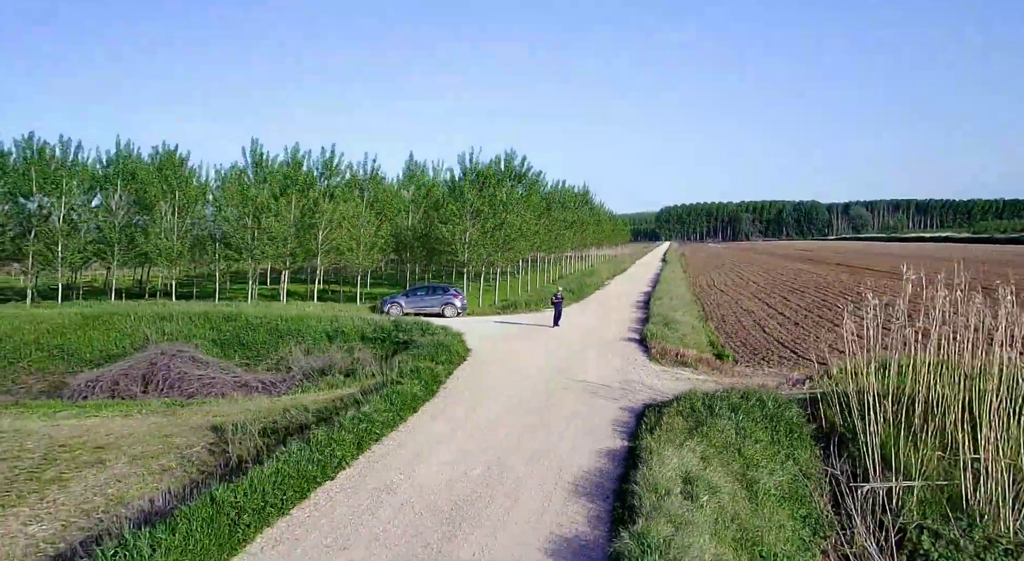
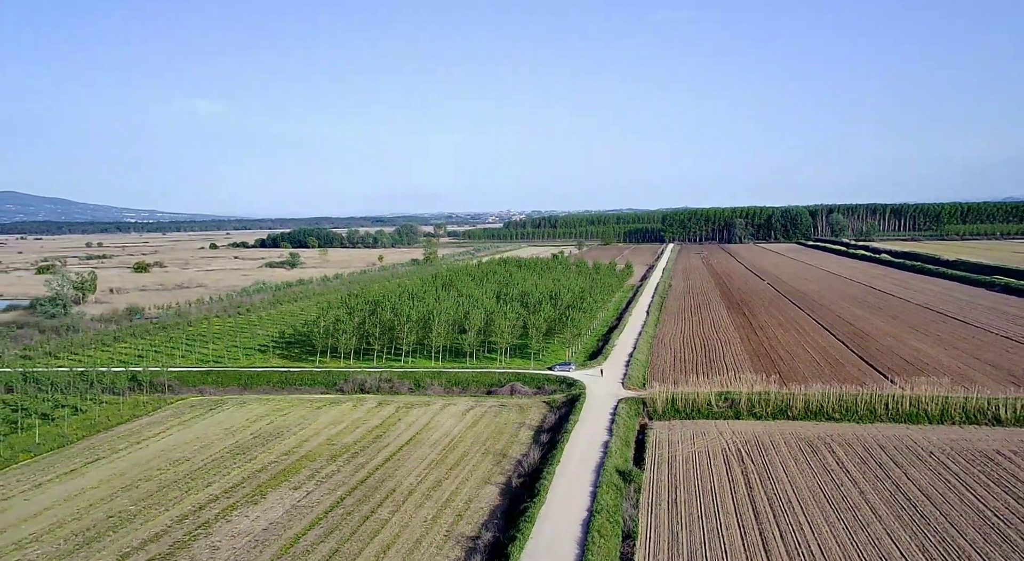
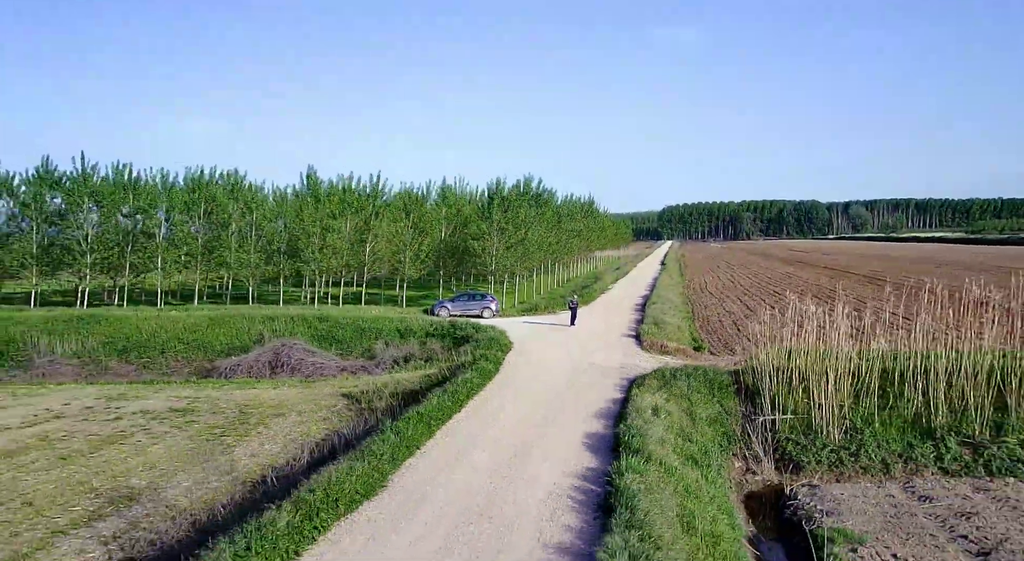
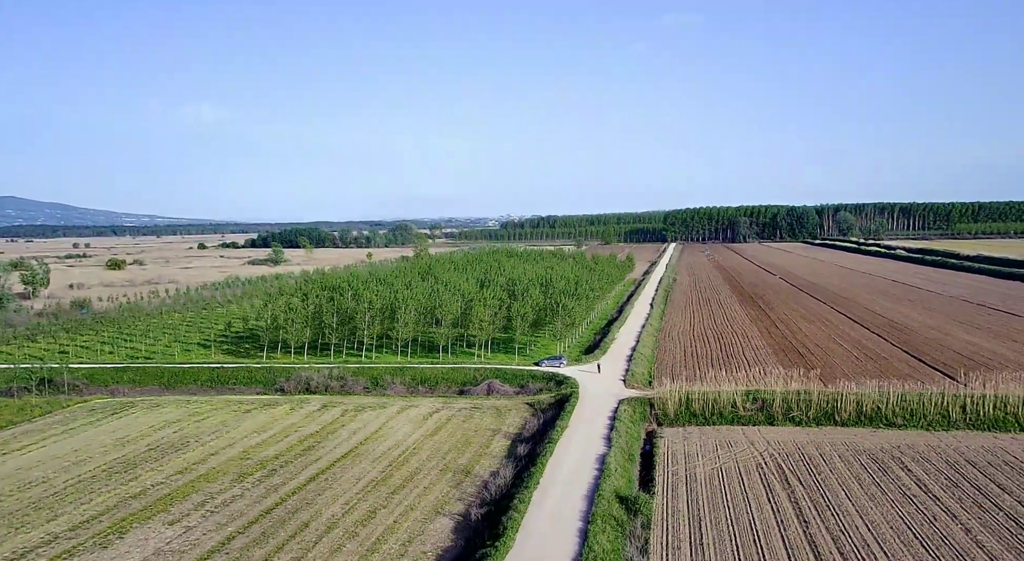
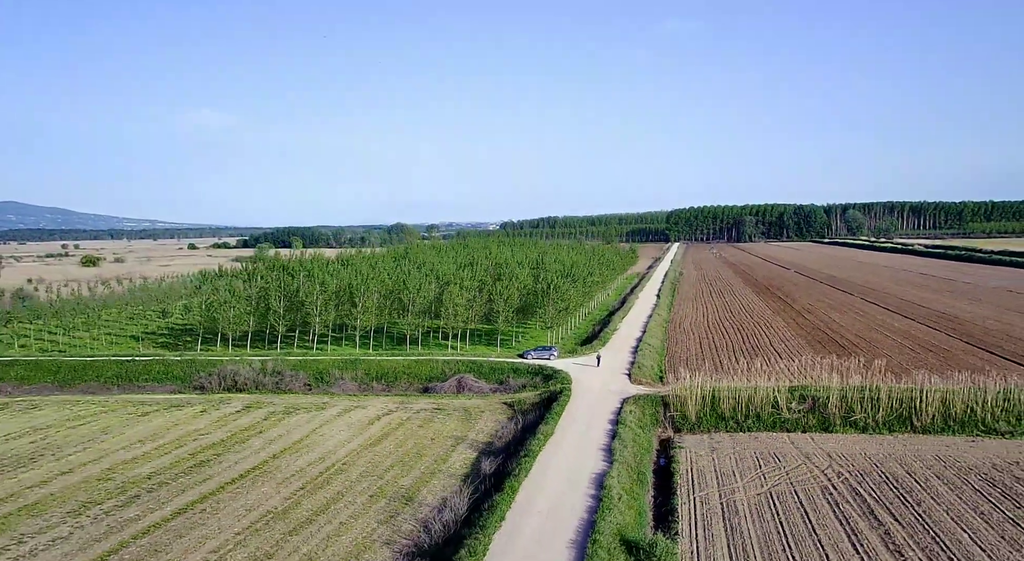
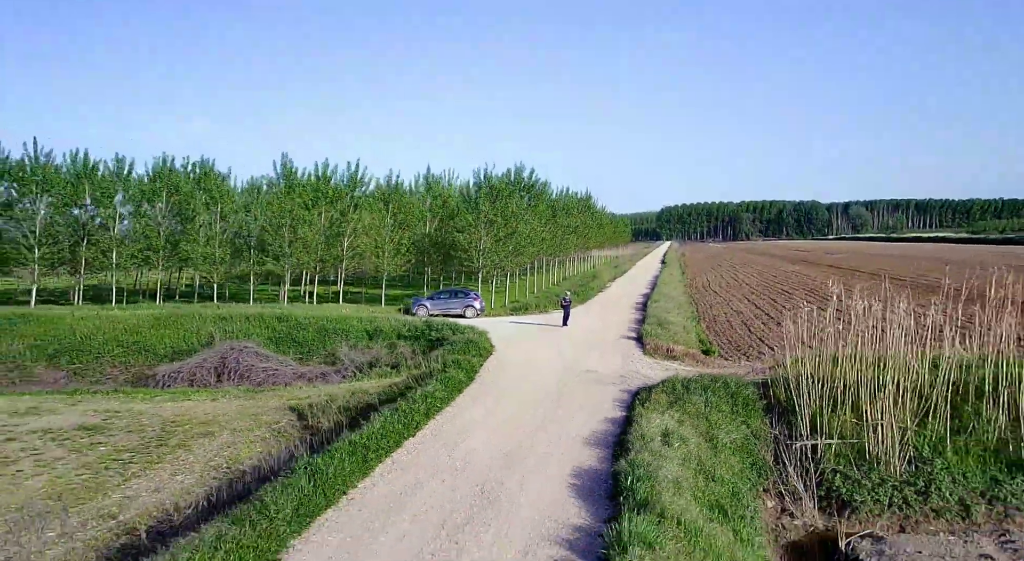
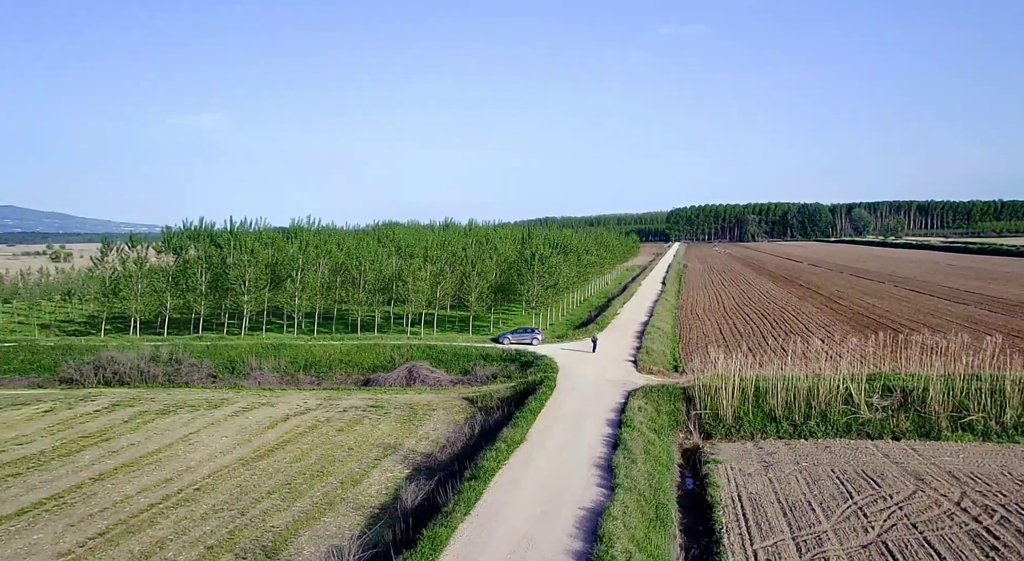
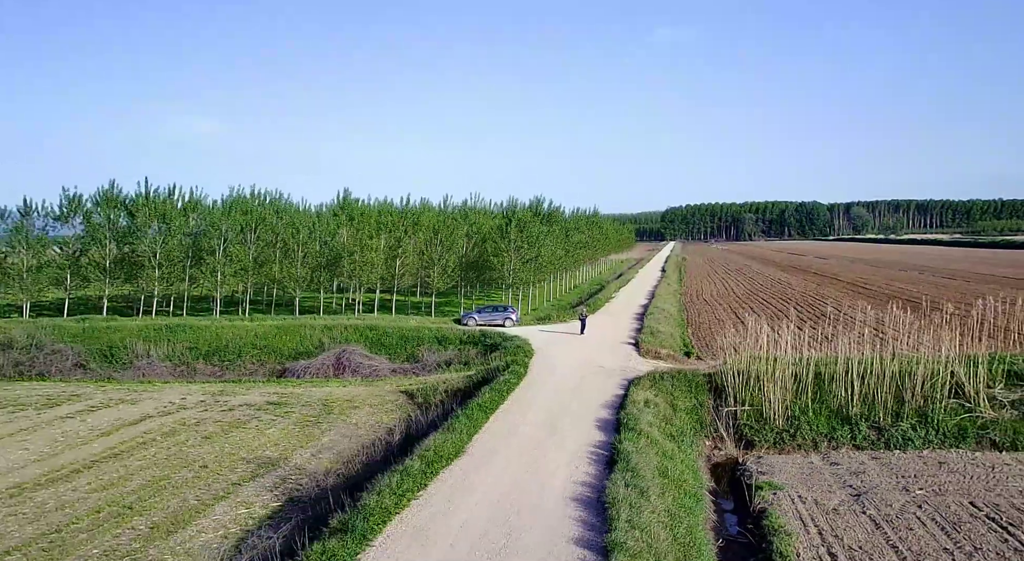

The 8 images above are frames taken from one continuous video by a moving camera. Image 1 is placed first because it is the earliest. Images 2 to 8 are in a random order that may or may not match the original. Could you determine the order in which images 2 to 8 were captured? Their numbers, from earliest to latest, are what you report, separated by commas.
6, 3, 8, 7, 5, 4, 2
